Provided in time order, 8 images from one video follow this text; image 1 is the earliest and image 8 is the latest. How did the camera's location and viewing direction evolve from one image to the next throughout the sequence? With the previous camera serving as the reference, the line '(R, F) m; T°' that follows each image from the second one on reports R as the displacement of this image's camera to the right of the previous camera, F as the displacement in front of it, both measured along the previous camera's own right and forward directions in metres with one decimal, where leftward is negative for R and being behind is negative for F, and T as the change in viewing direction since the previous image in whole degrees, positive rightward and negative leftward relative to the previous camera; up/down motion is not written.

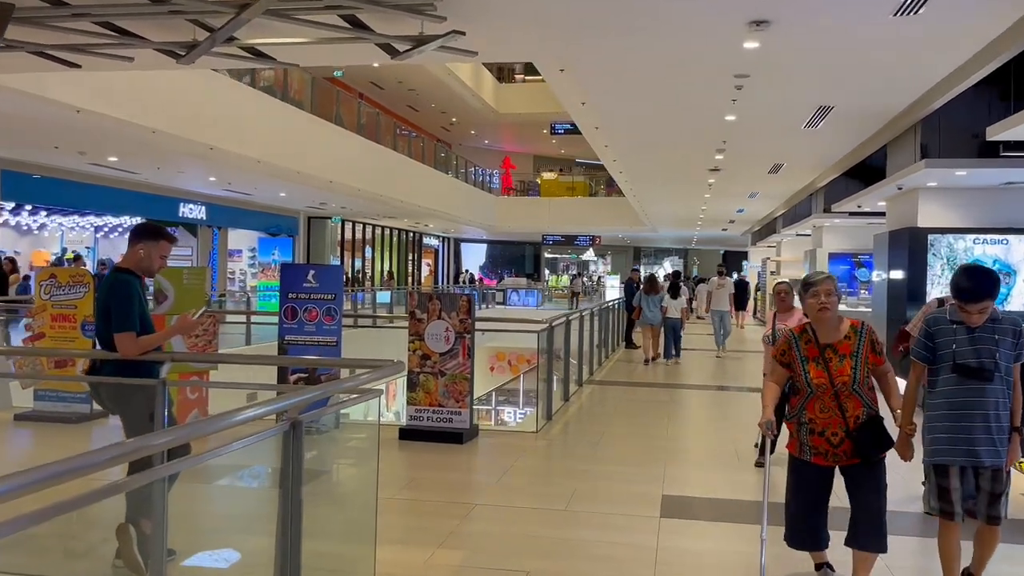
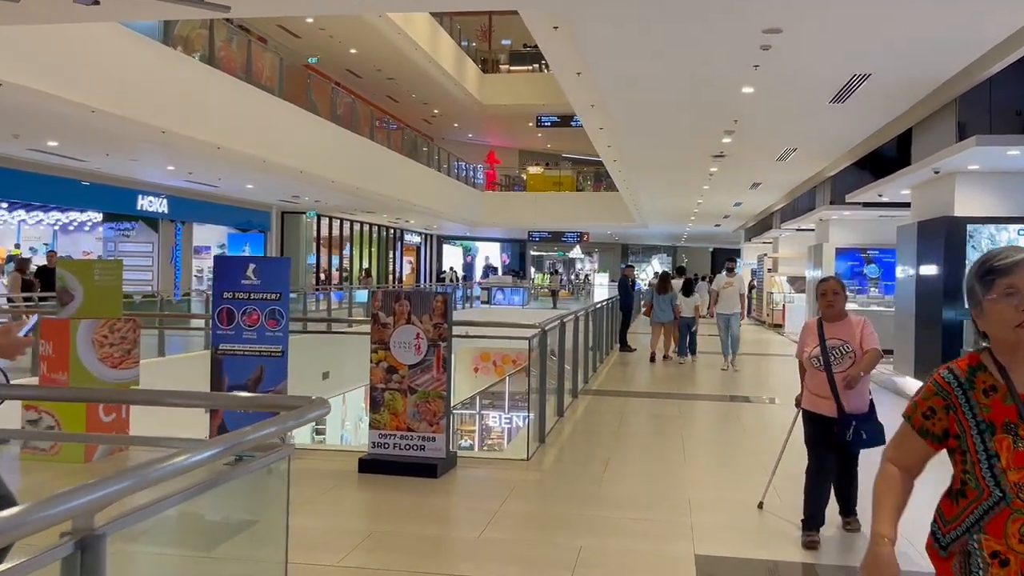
(0.0, +1.0) m; +1°
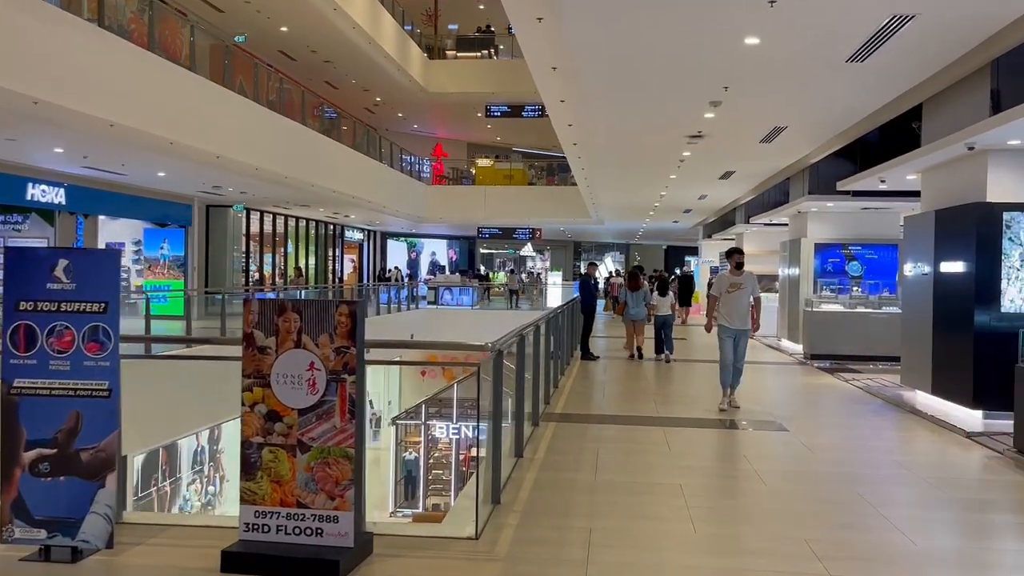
(0.0, +1.4) m; +3°
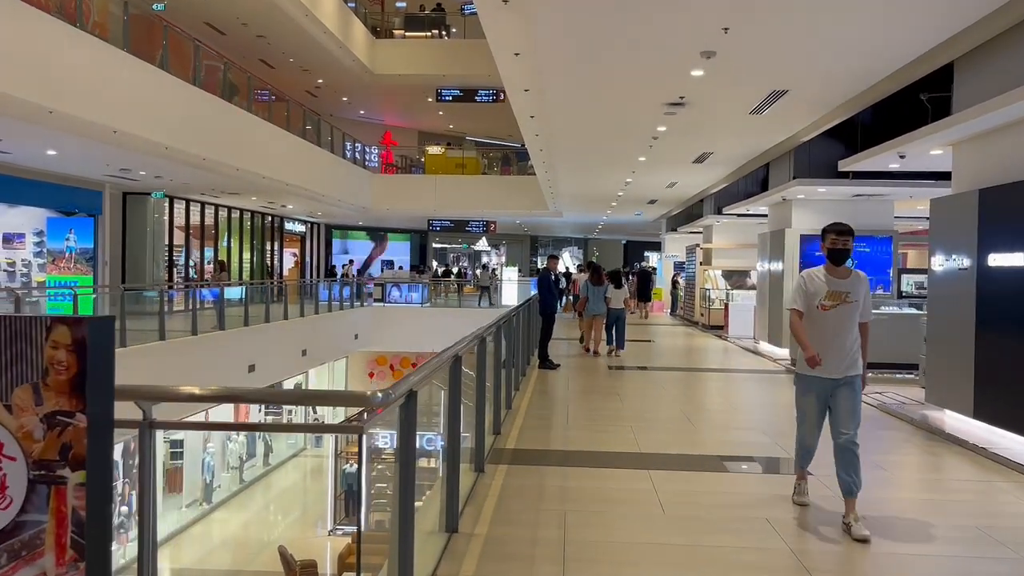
(+0.1, +1.5) m; +3°
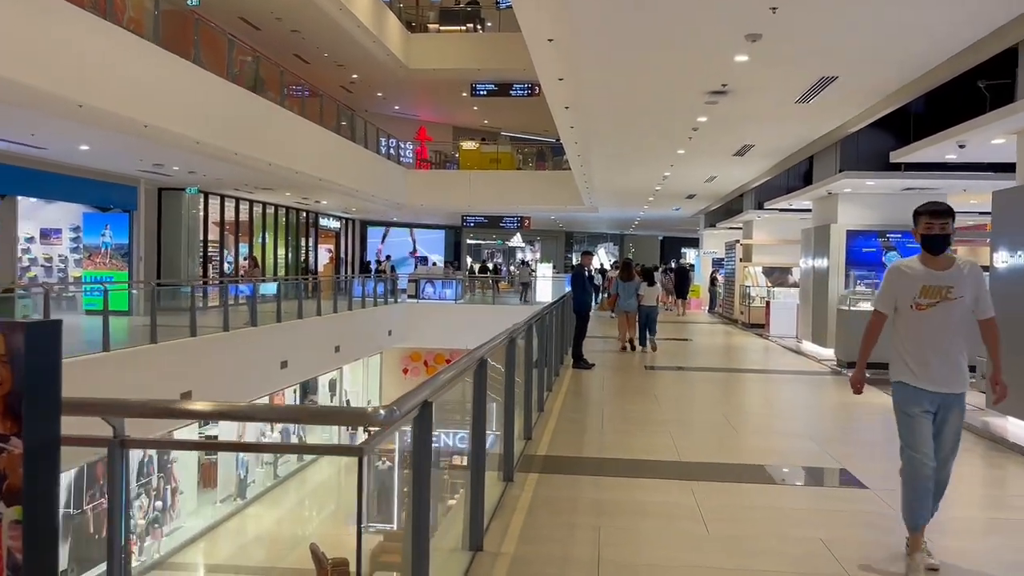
(0.0, +0.3) m; -2°
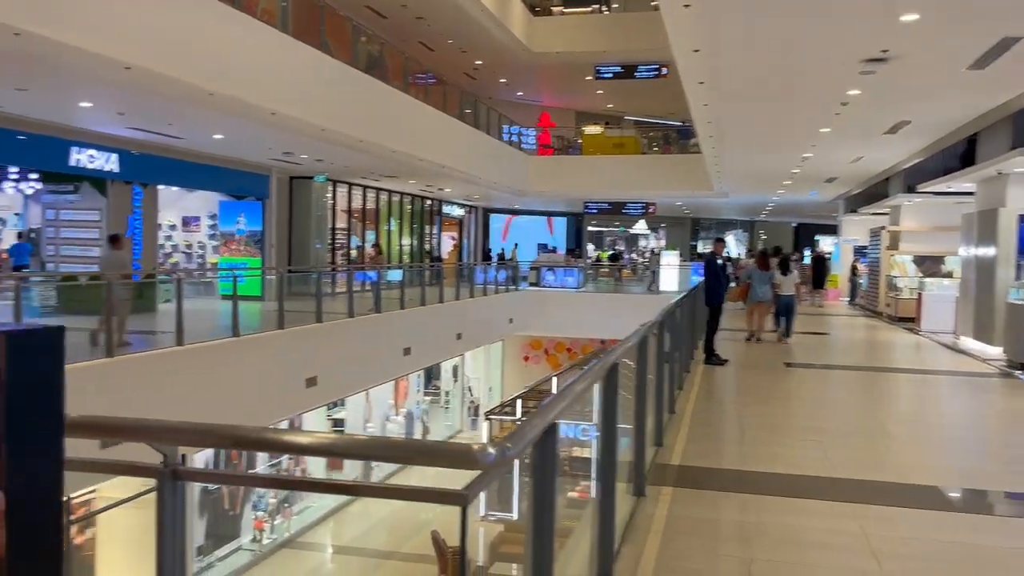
(0.0, +0.4) m; -8°
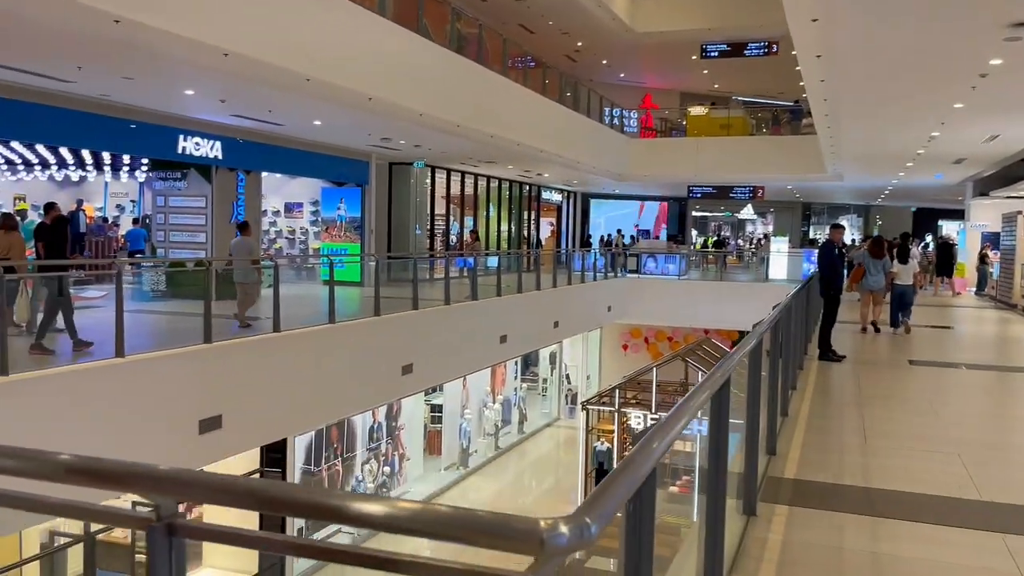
(0.0, +0.3) m; -7°
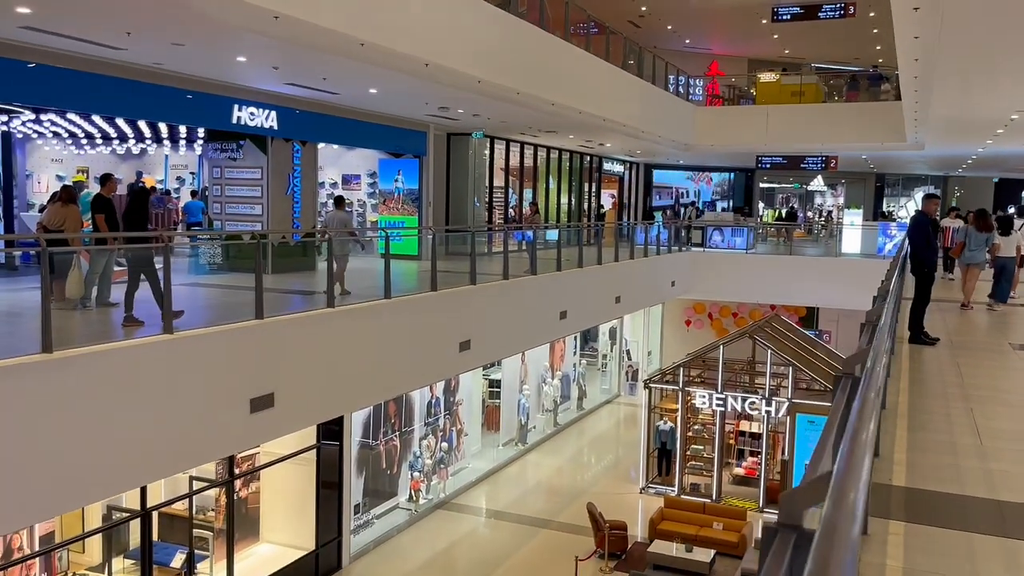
(0.0, +0.4) m; -4°
